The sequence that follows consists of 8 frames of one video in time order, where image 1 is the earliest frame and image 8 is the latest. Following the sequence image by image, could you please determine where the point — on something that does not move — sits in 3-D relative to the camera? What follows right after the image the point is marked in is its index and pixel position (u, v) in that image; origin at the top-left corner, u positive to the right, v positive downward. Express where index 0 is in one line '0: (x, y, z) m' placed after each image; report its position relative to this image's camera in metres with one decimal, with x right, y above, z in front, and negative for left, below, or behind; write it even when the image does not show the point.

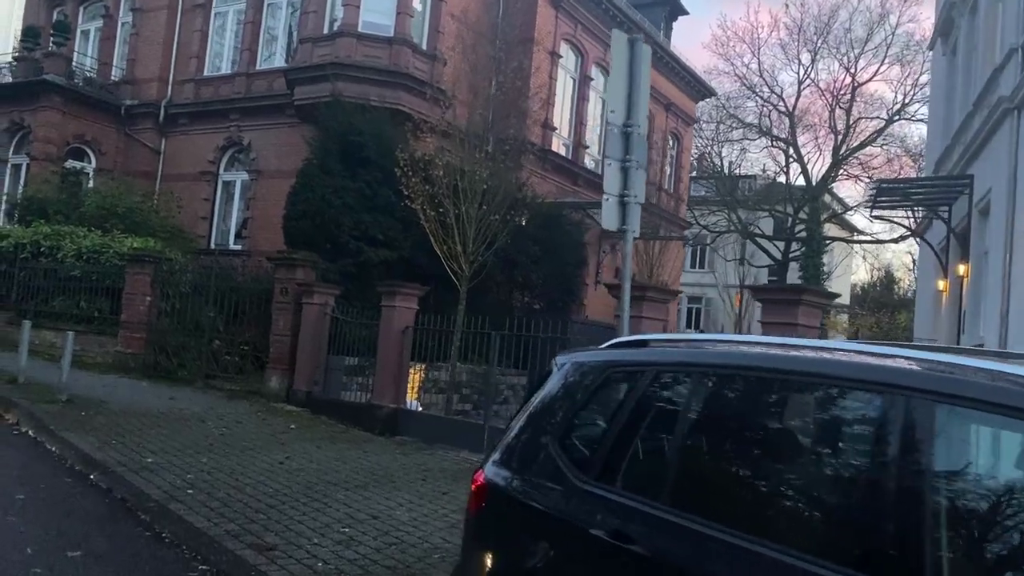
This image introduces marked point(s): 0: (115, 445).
0: (-3.6, -1.4, +7.8) m
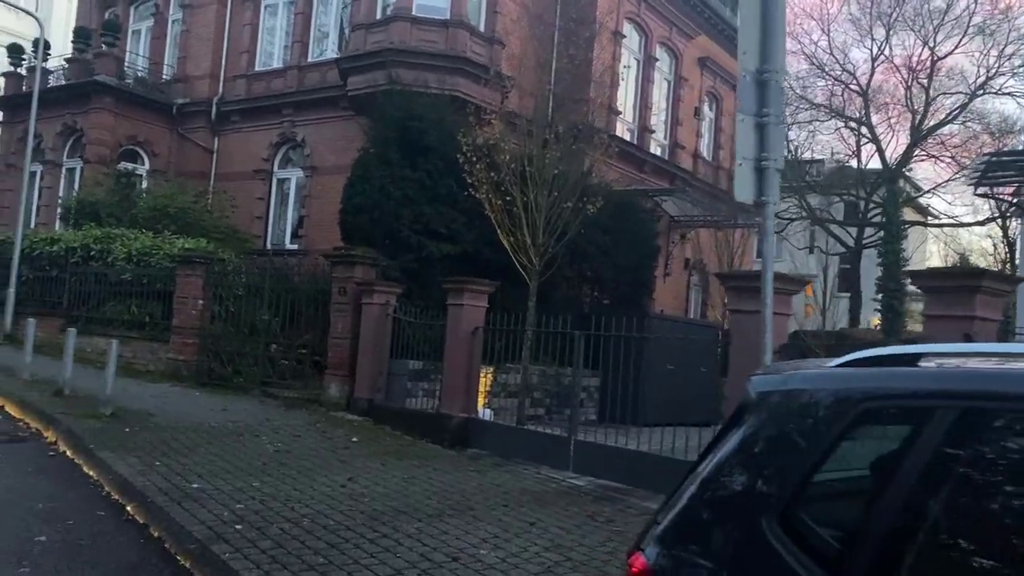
0: (-2.9, -1.5, +7.0) m
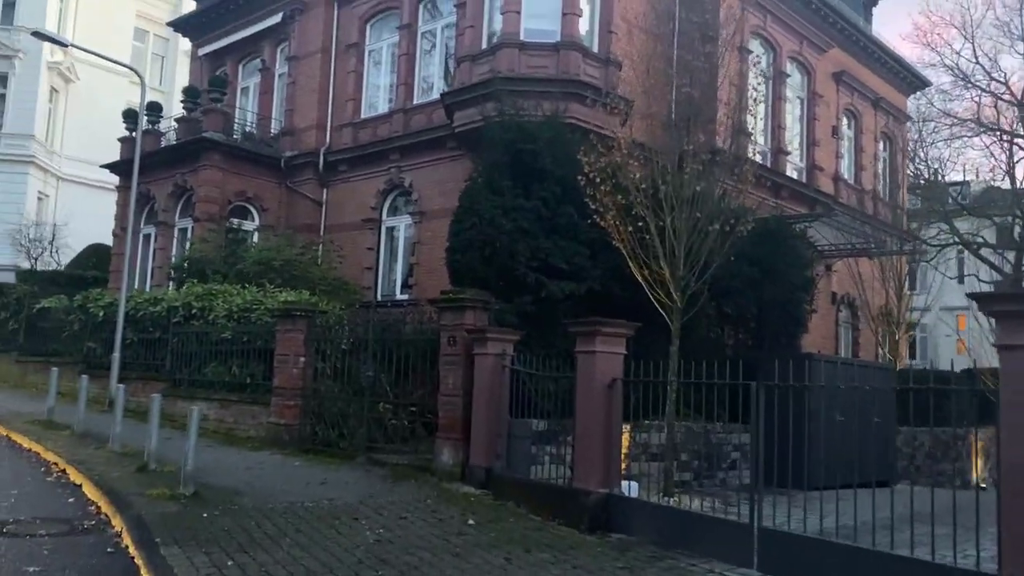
0: (-1.8, -1.8, +5.6) m
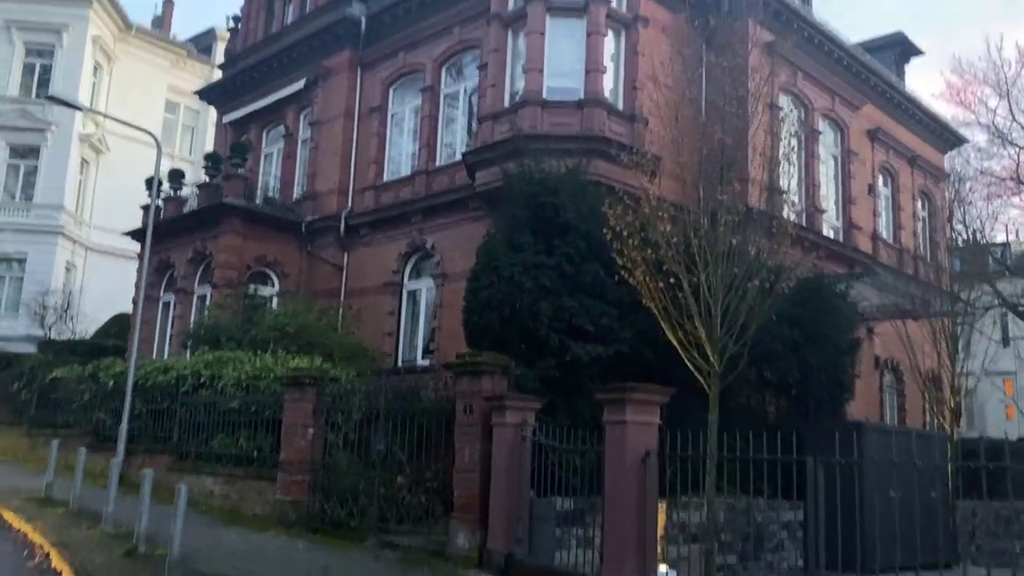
0: (-1.7, -2.2, +4.8) m
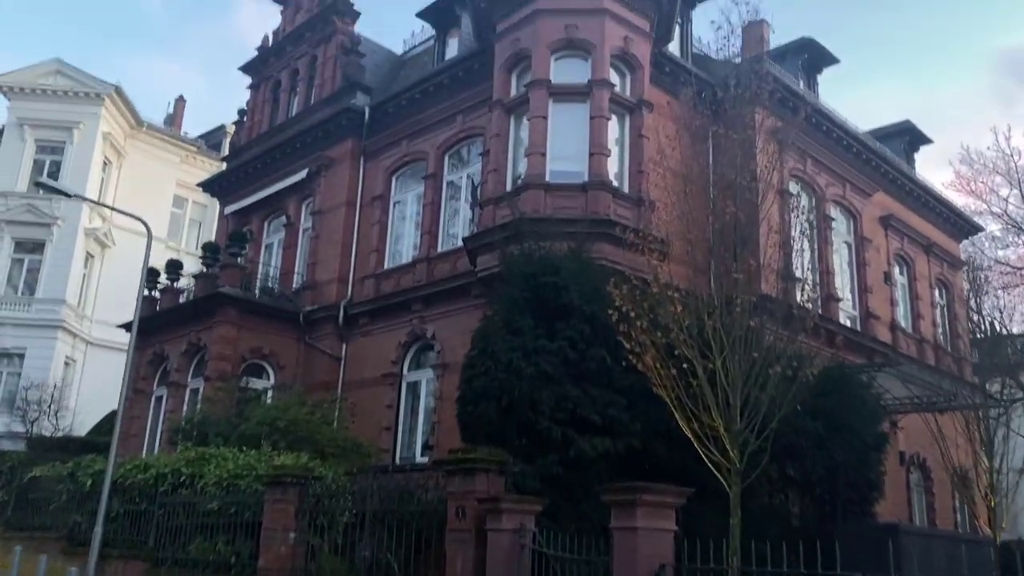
0: (-1.8, -2.5, +3.8) m
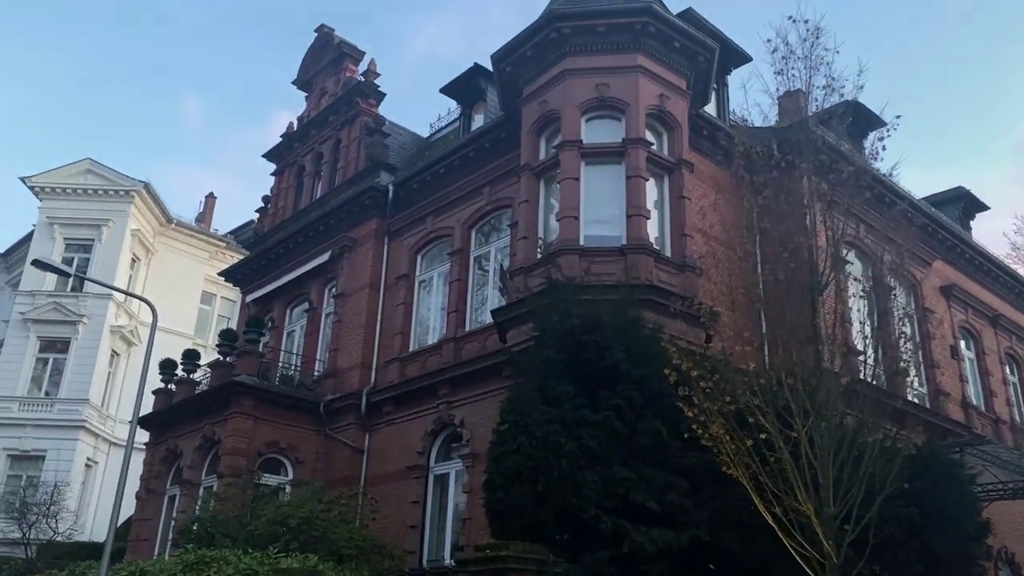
0: (-1.6, -2.6, +2.3) m
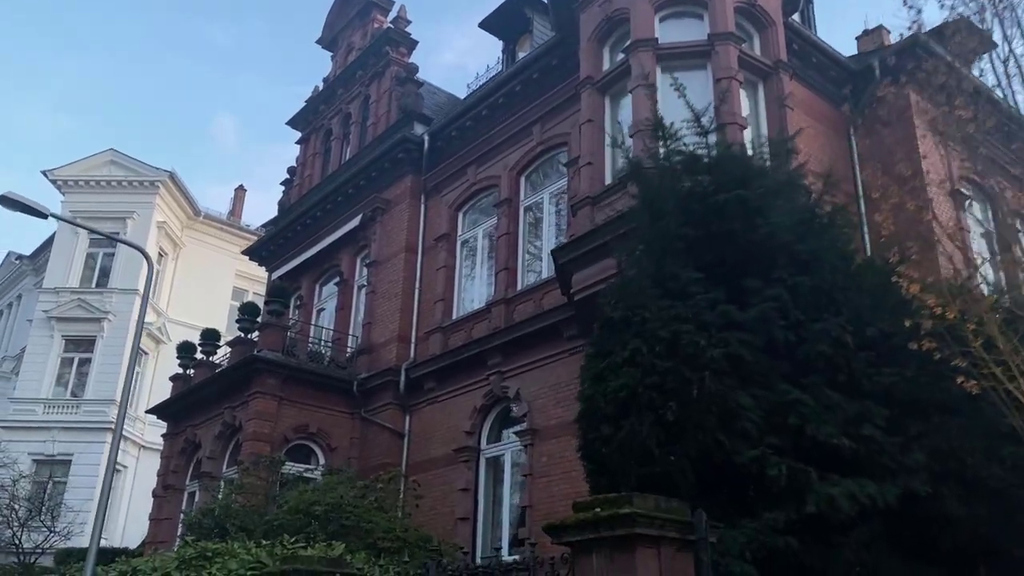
0: (-1.2, -1.6, 0.0) m
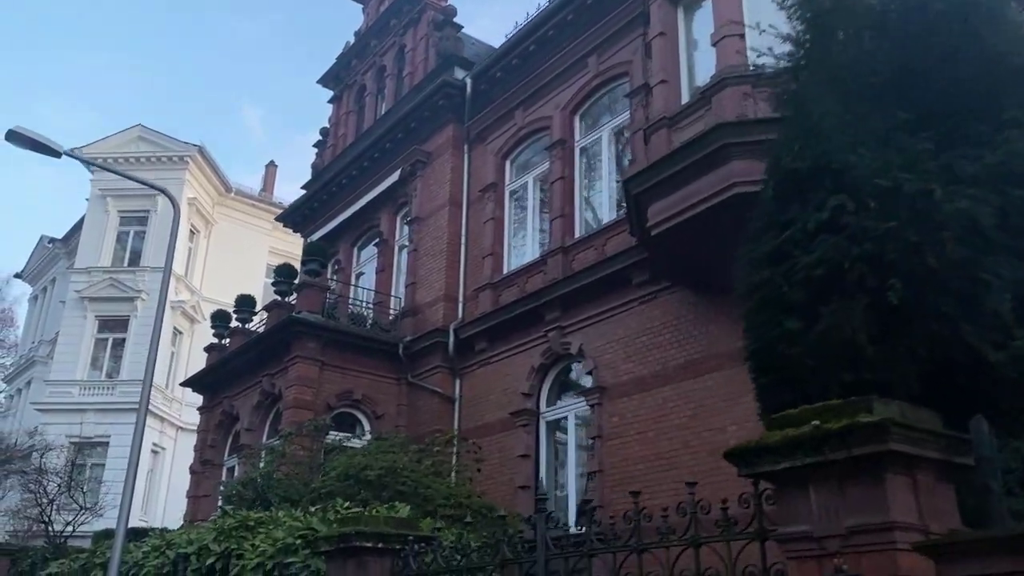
0: (-0.8, -1.2, -1.2) m
